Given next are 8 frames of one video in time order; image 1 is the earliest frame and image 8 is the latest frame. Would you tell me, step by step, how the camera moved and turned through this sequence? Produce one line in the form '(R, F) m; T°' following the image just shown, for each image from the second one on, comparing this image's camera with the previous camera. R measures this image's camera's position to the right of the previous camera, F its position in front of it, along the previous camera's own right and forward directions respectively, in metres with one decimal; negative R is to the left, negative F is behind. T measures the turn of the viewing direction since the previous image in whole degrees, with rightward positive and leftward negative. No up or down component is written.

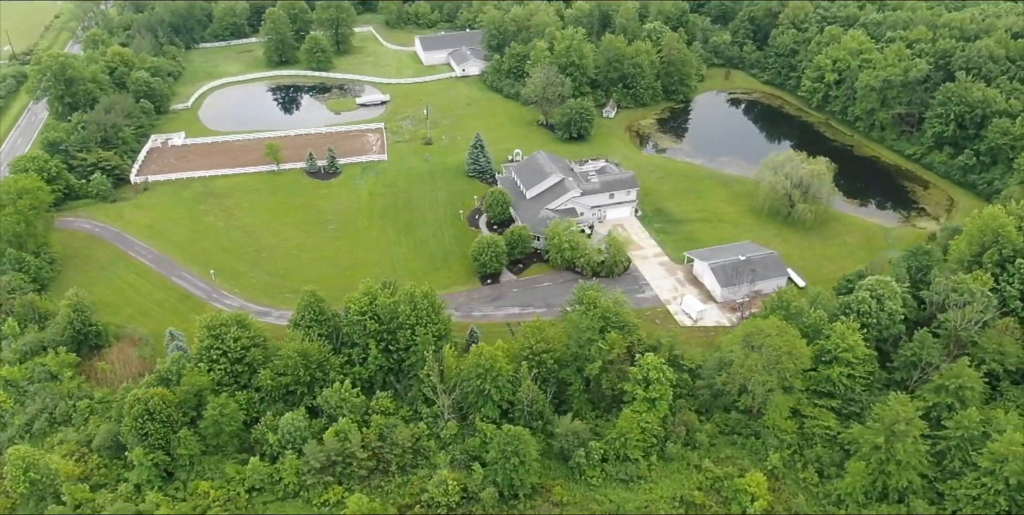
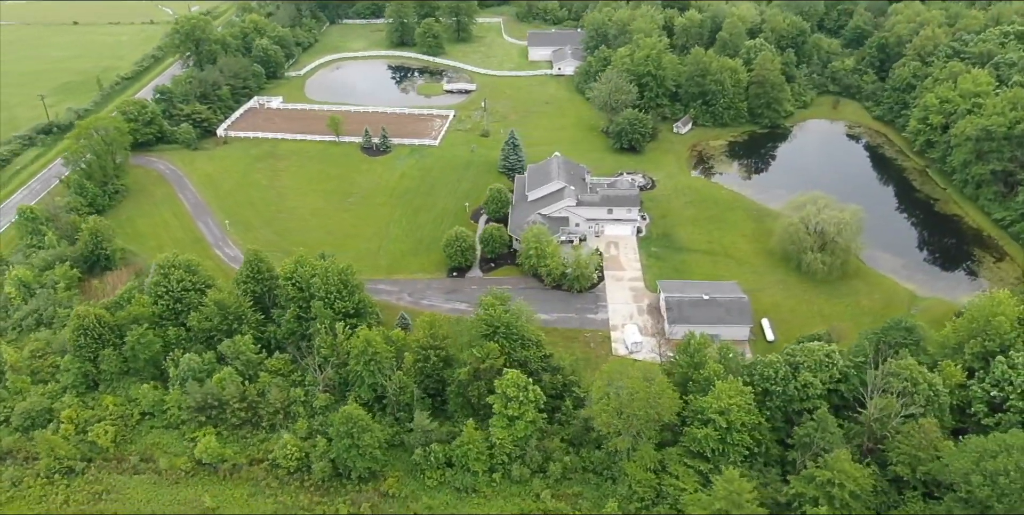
(+18.6, +2.5) m; -15°
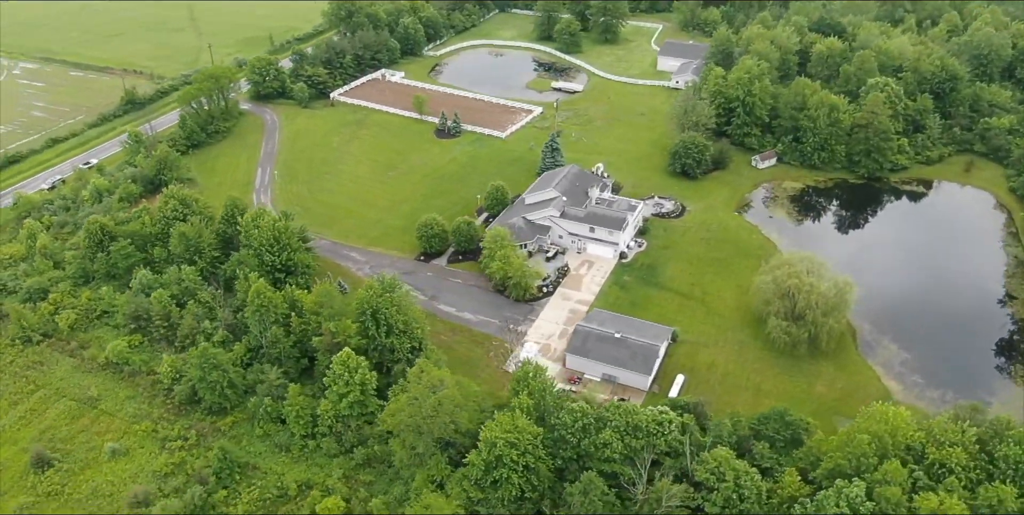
(+23.1, +4.0) m; -19°
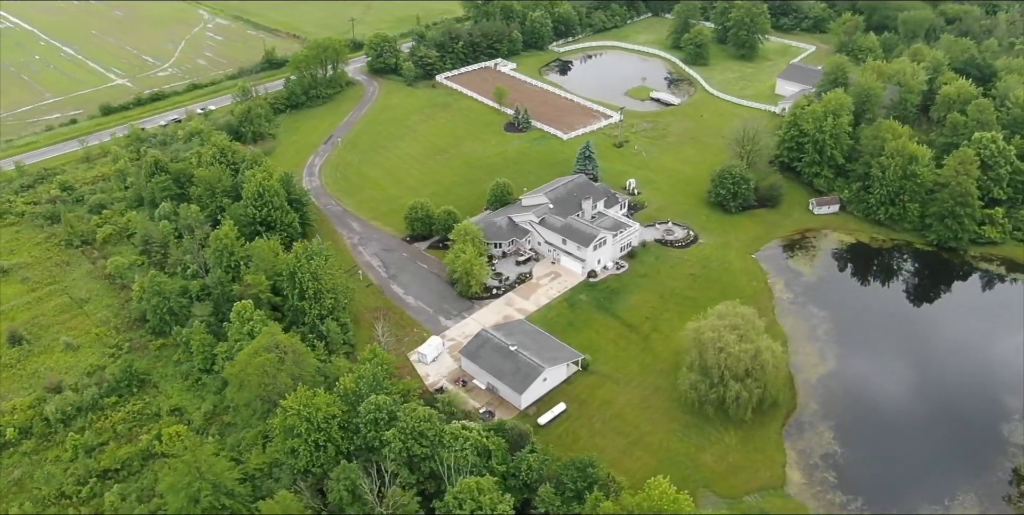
(+20.9, +3.4) m; -17°
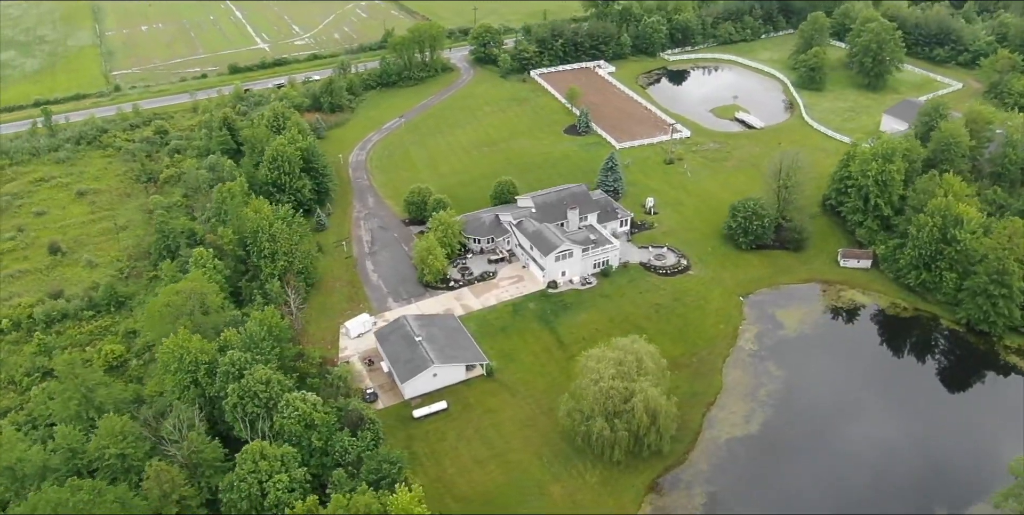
(+18.5, +2.6) m; -15°
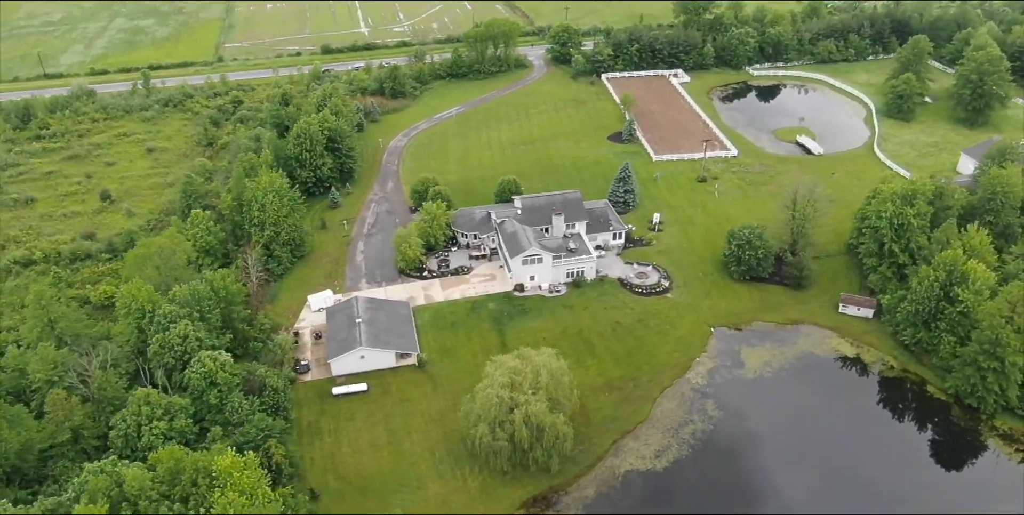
(+13.9, +1.5) m; -11°
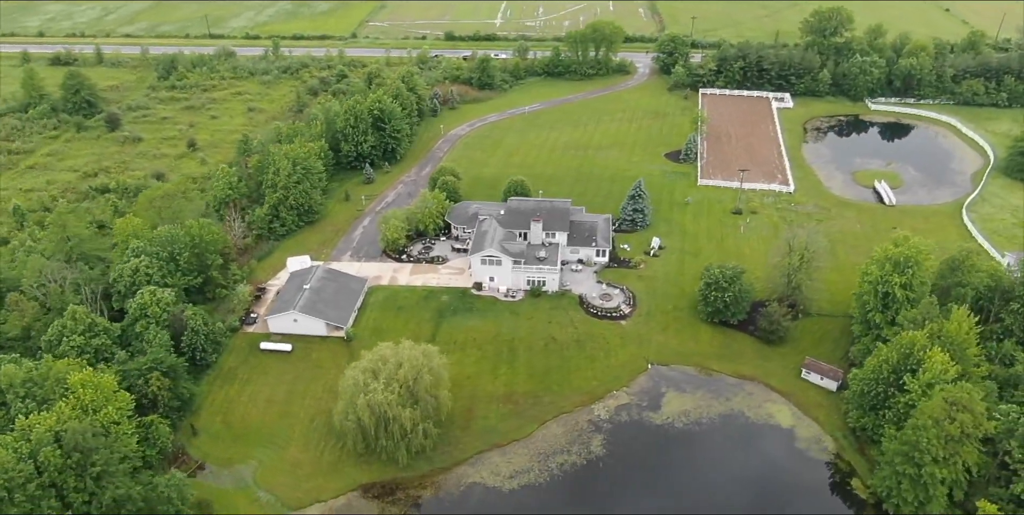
(+18.3, +2.4) m; -15°
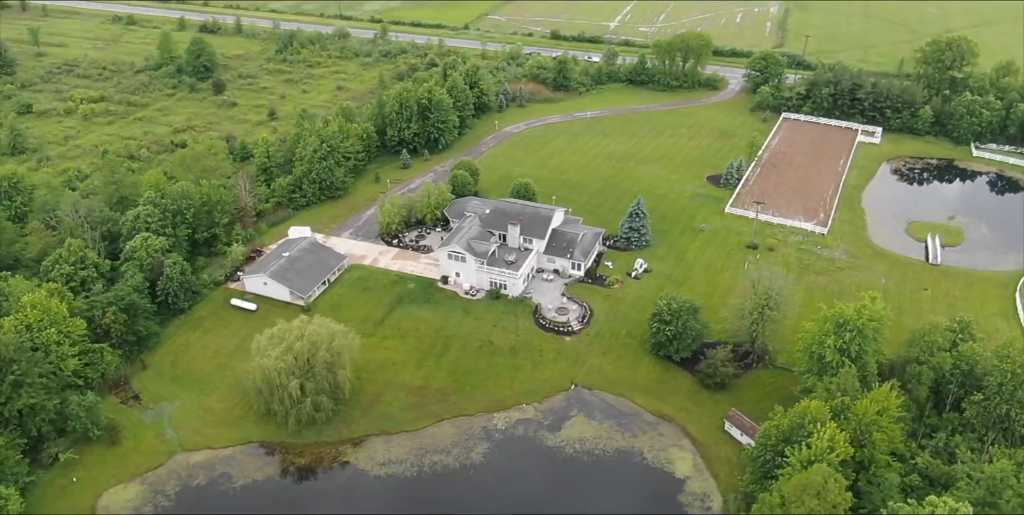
(+16.2, +1.7) m; -13°
